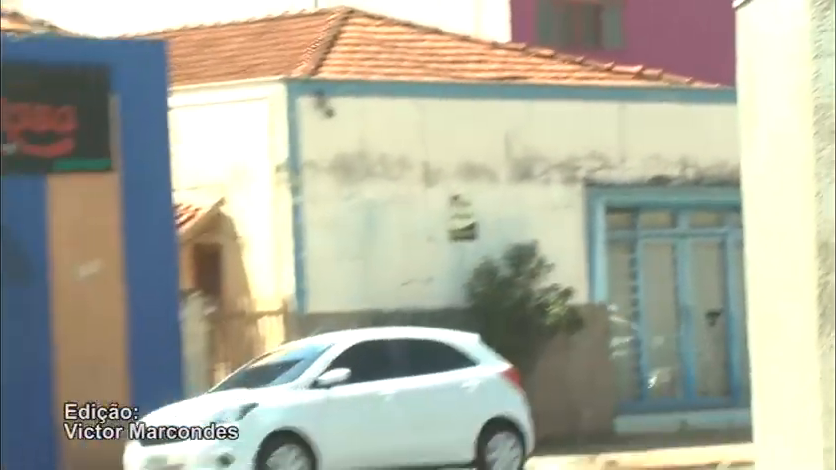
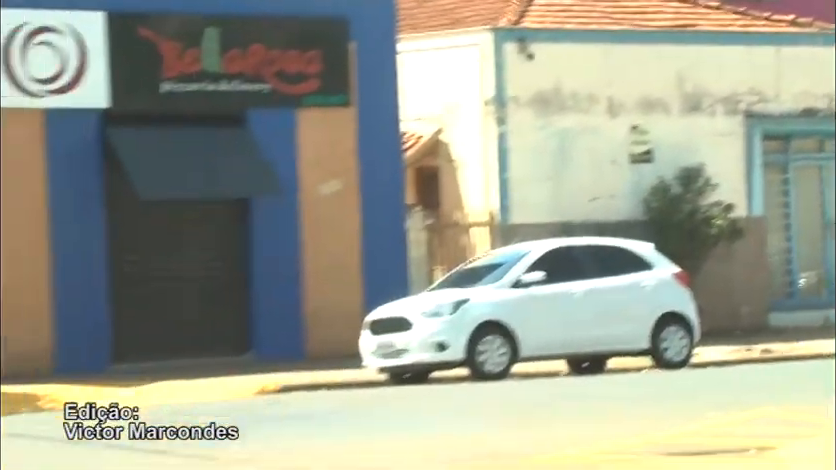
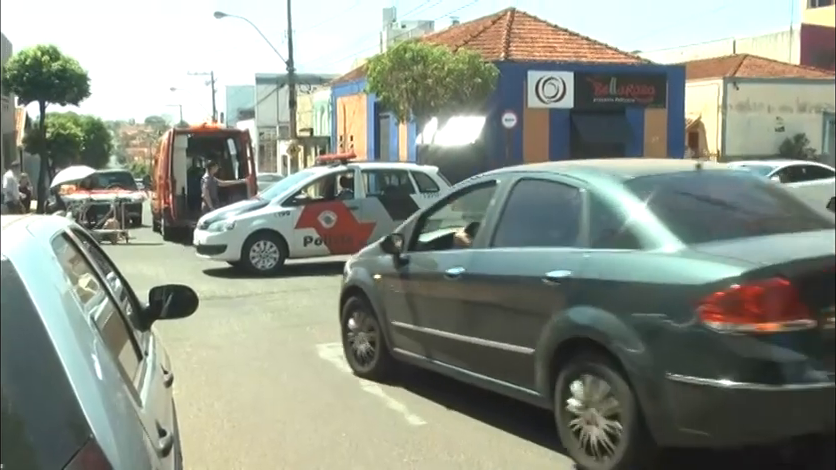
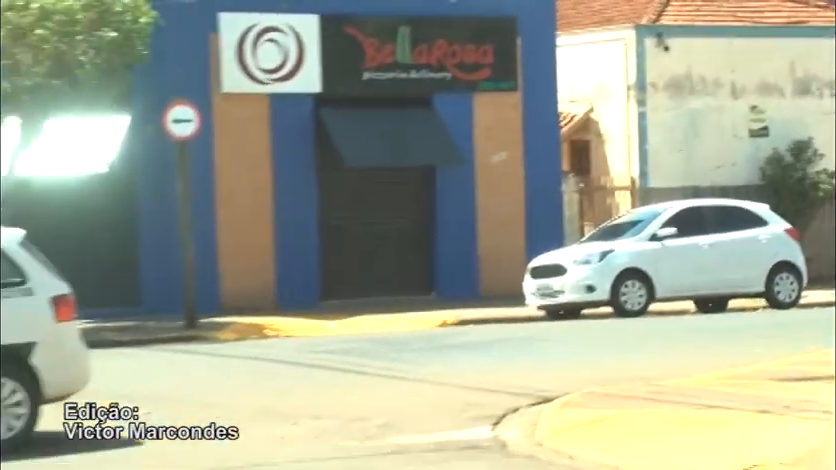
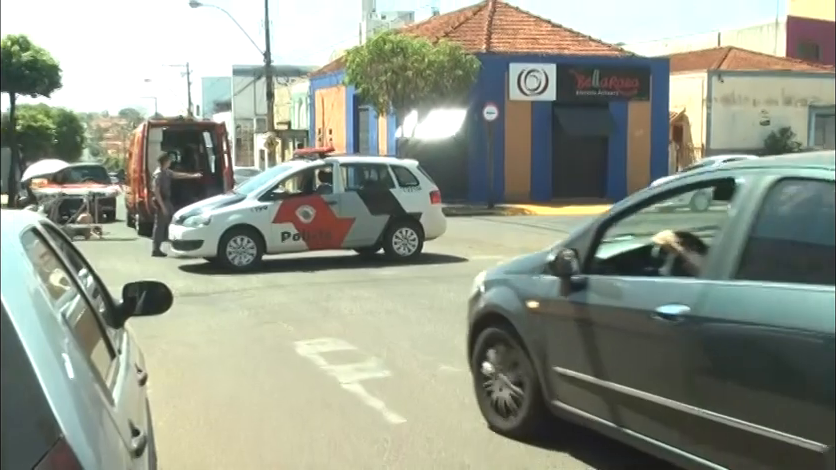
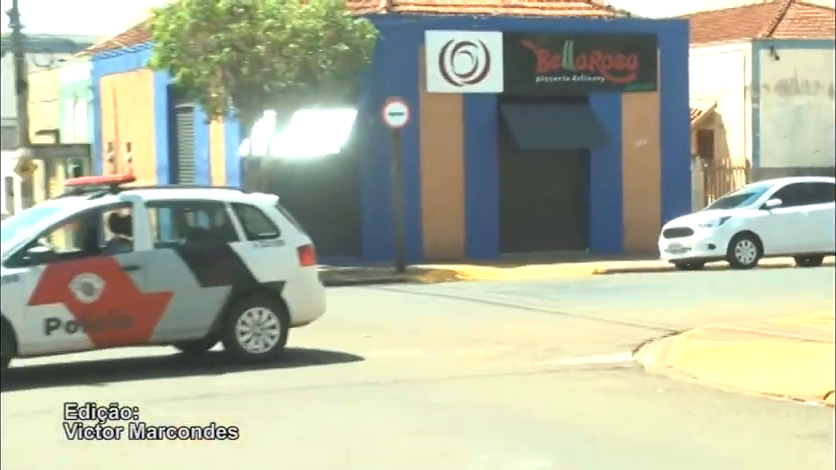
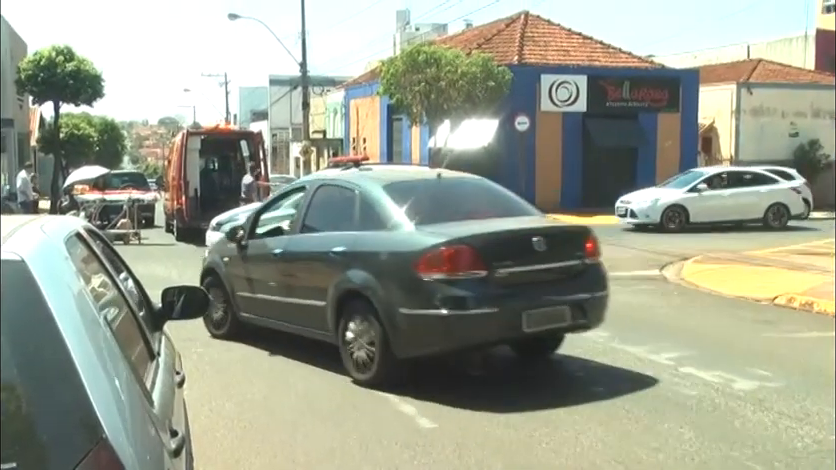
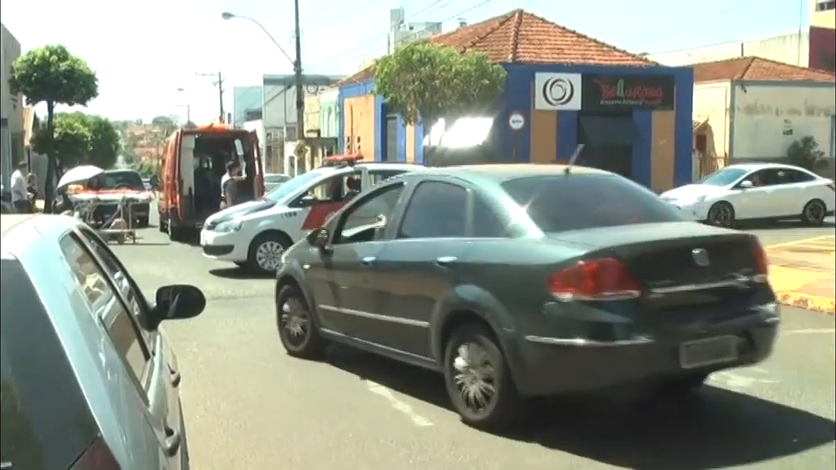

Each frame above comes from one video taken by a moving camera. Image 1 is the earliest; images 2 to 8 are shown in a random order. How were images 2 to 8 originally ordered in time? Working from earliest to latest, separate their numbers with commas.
2, 4, 6, 5, 3, 8, 7
